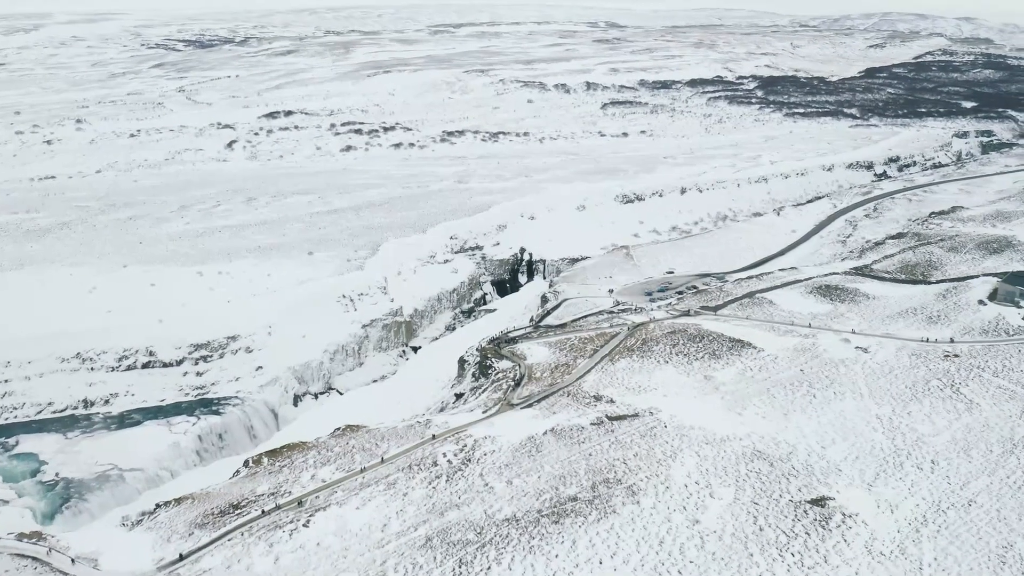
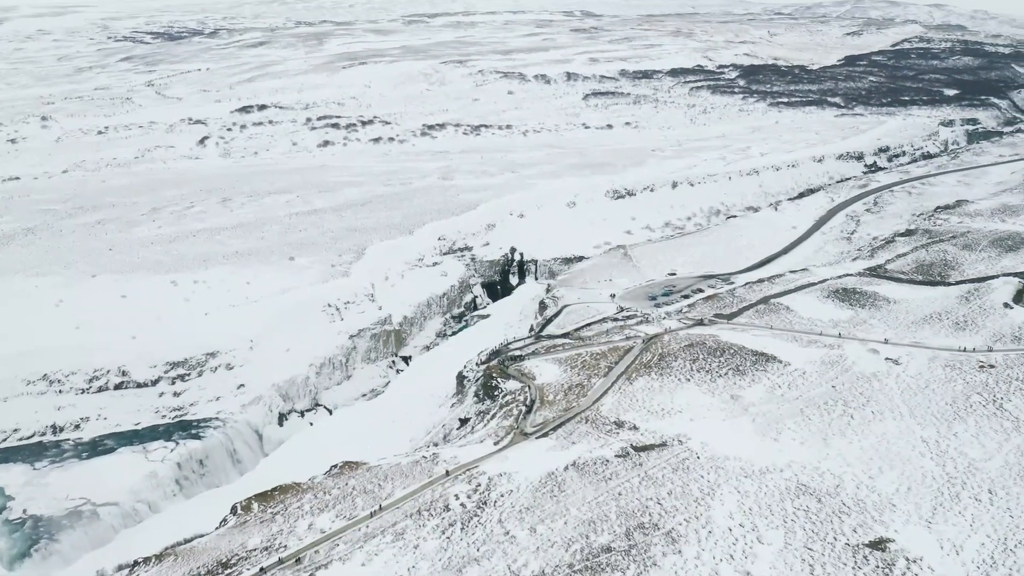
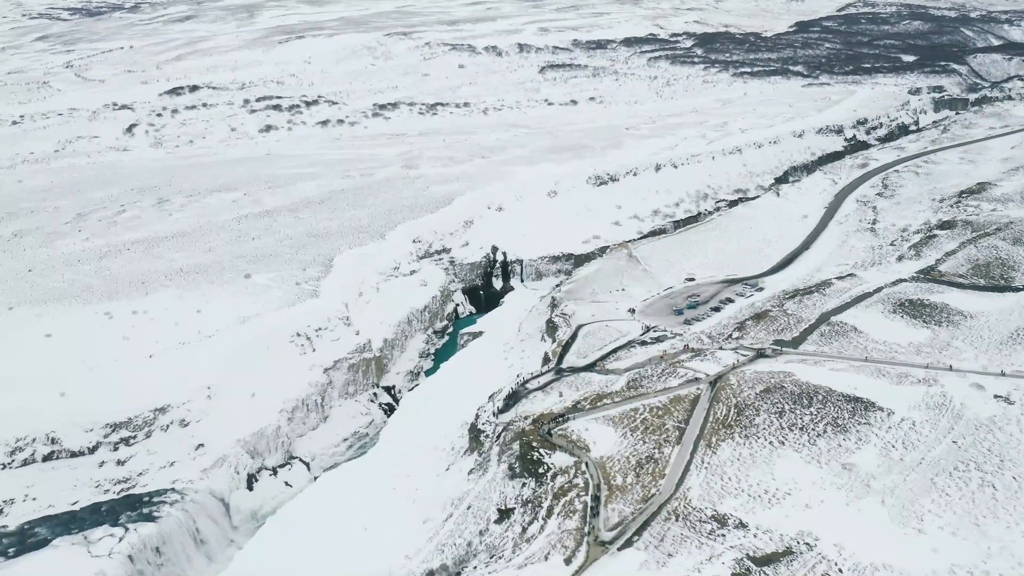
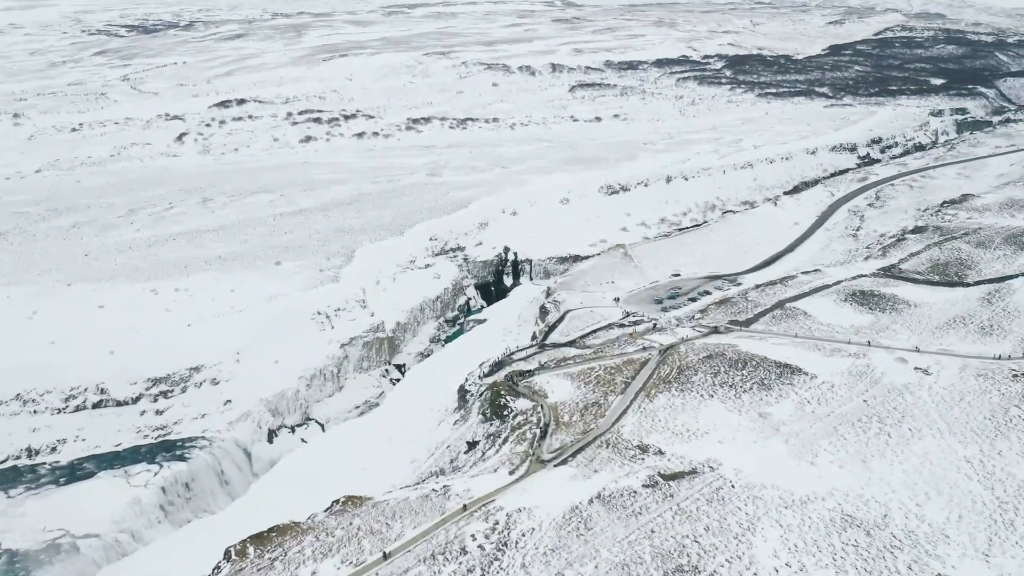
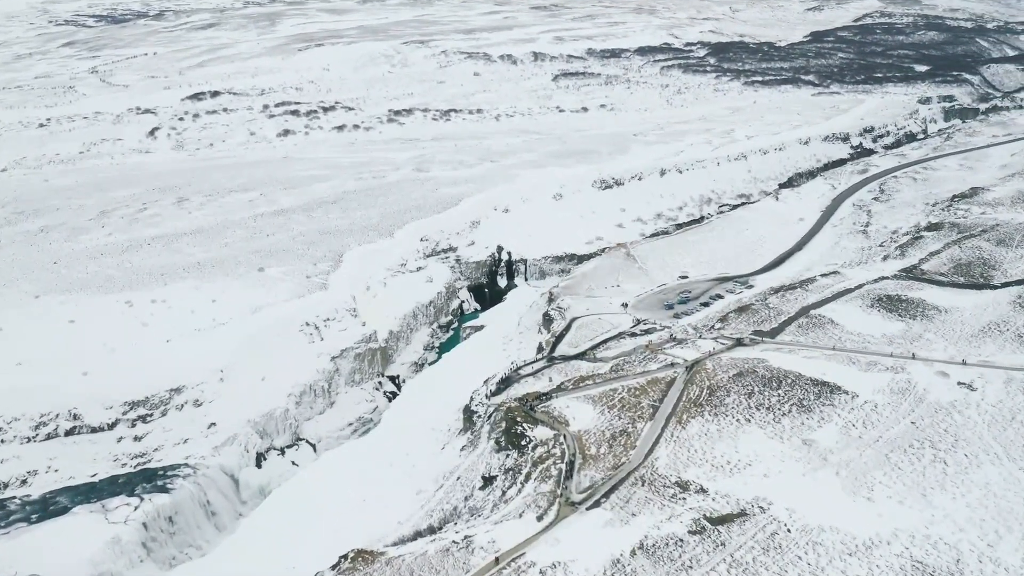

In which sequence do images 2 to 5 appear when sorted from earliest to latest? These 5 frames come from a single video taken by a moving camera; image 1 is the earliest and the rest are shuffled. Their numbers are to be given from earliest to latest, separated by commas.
2, 4, 5, 3
